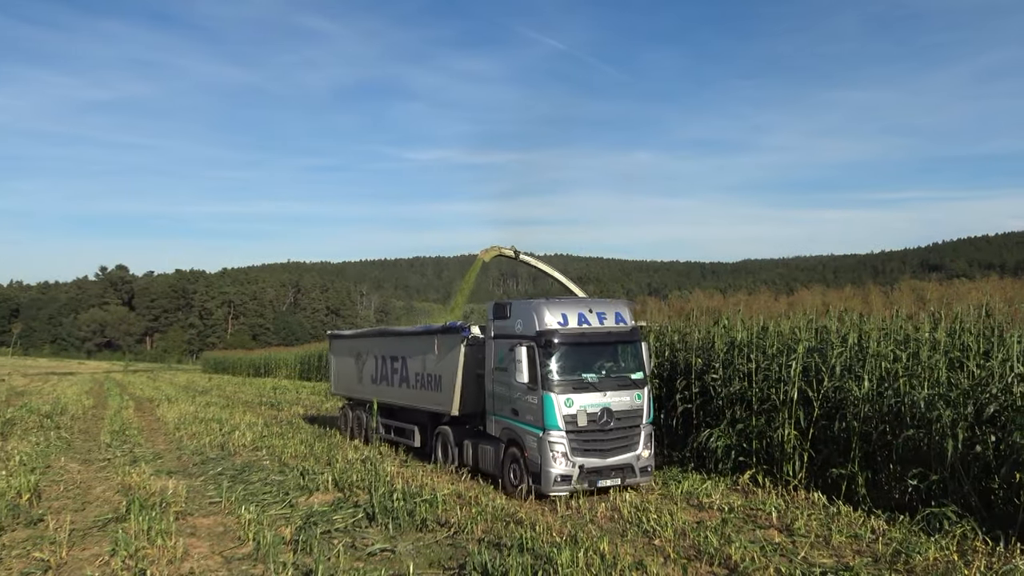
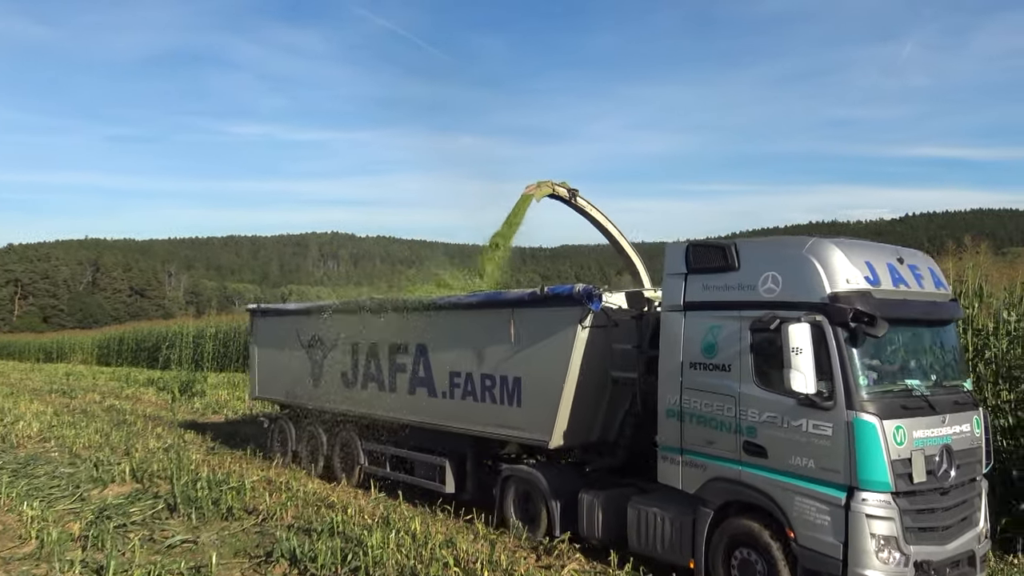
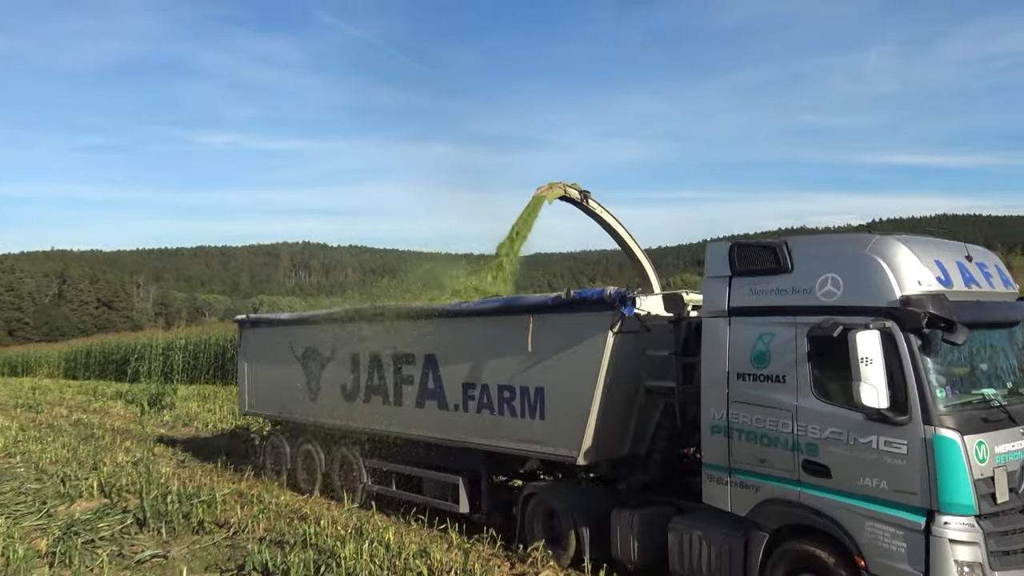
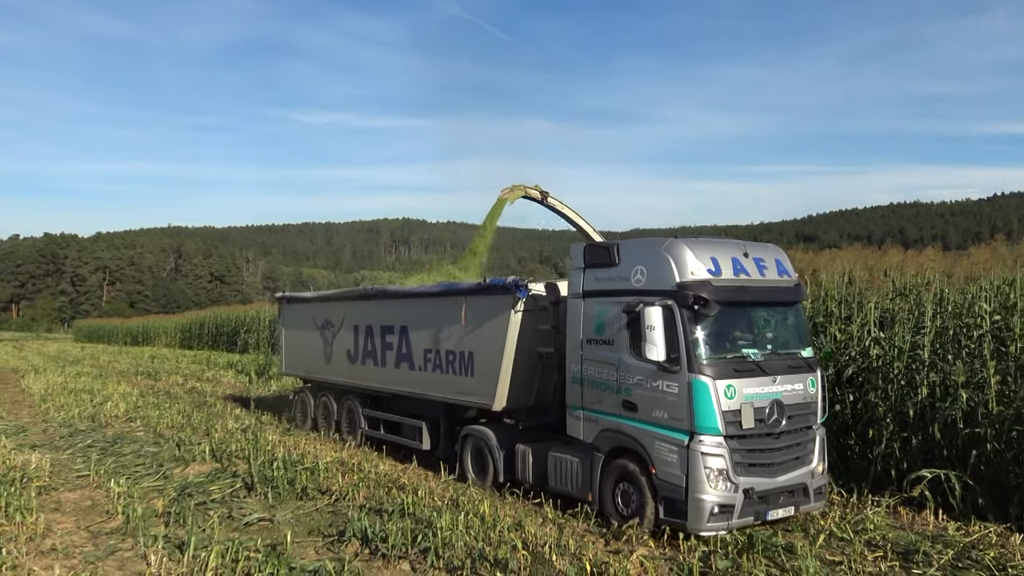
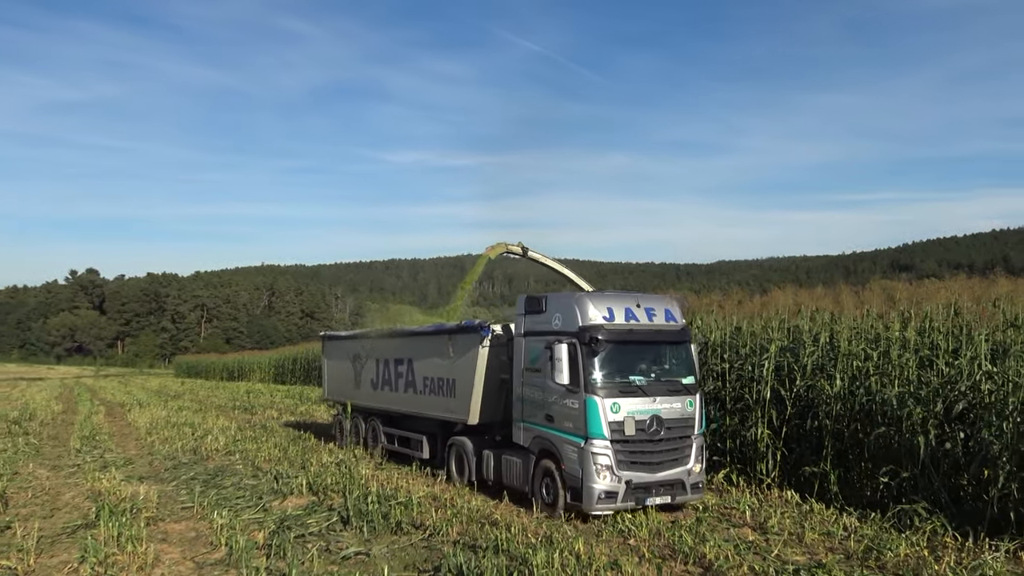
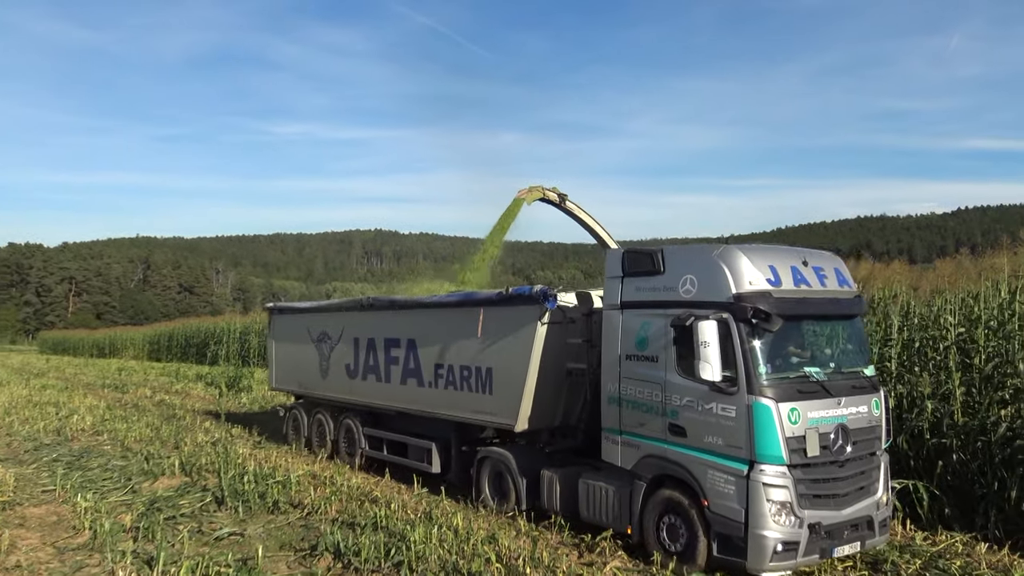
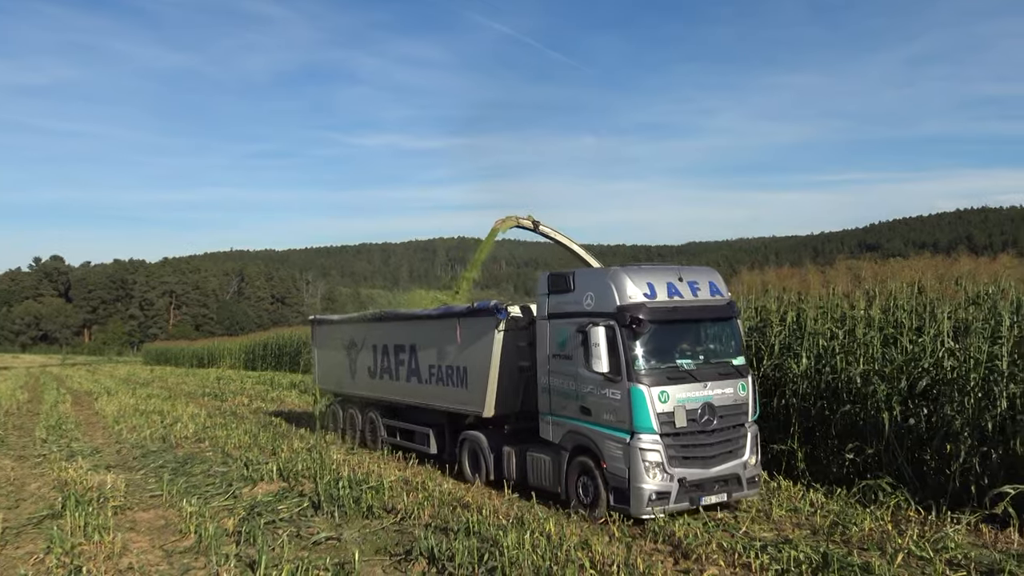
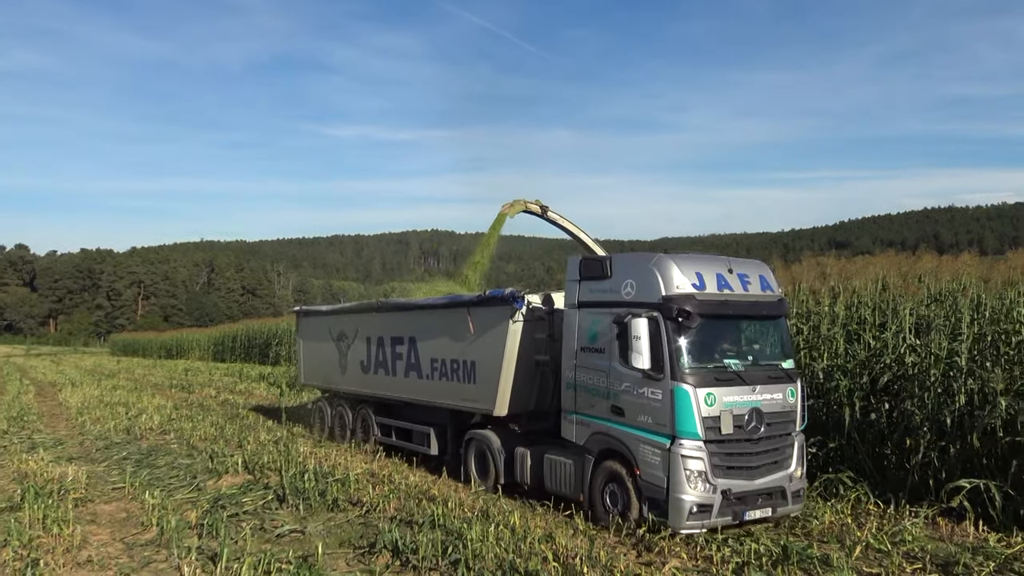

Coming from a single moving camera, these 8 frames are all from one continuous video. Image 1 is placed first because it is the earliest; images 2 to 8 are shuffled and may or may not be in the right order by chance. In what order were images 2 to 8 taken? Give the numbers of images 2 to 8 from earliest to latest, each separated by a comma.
5, 7, 8, 4, 6, 2, 3
